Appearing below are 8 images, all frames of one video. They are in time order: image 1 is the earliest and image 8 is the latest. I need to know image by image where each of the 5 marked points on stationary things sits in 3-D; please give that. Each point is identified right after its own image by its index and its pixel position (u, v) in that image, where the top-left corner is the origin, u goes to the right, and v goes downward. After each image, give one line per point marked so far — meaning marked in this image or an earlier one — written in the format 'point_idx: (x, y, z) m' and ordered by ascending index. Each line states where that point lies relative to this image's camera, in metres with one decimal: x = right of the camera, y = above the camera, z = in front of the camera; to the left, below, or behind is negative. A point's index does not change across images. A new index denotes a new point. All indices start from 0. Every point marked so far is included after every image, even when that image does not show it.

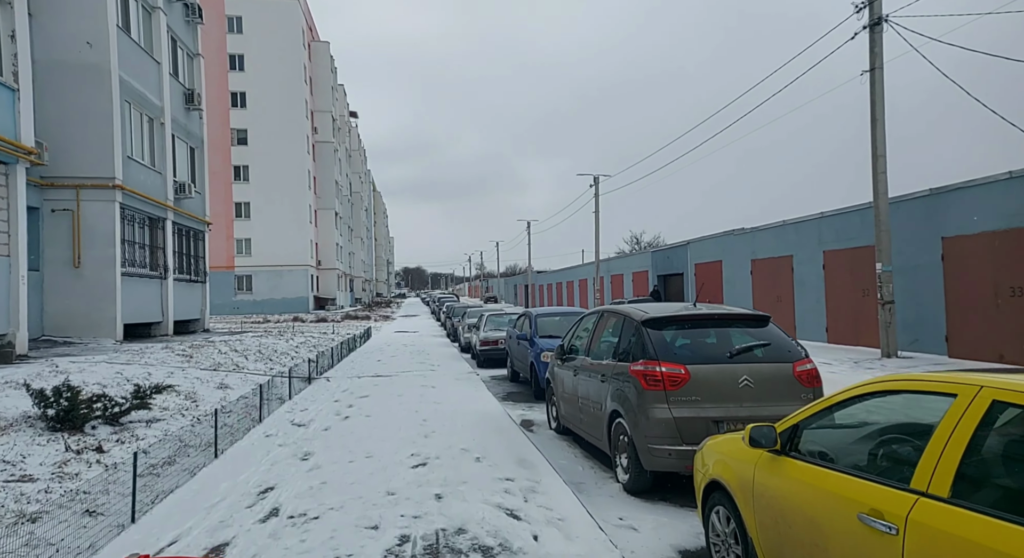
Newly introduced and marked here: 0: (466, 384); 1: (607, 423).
0: (-1.0, -2.3, +11.7) m
1: (+1.1, -1.7, +6.3) m
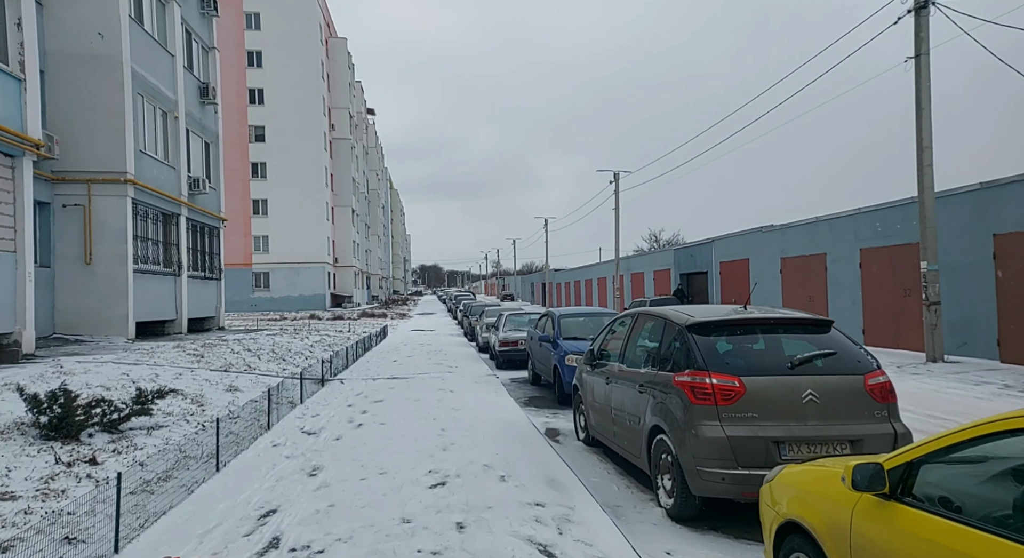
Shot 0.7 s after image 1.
0: (-0.6, -2.3, +11.1) m
1: (+1.4, -1.7, +5.7) m
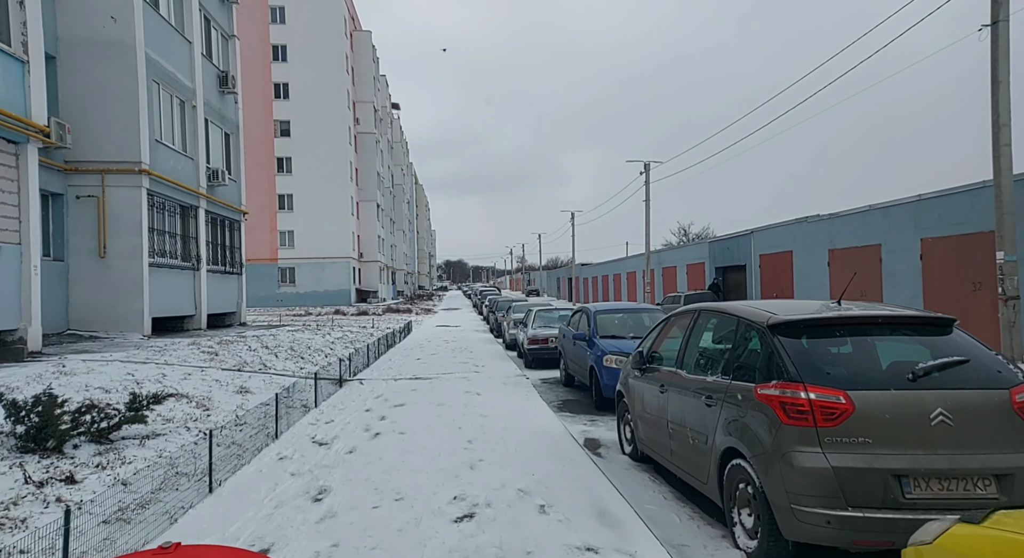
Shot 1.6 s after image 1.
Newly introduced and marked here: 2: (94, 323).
0: (0.0, -2.1, +10.2) m
1: (+1.8, -1.6, +4.7) m
2: (-10.7, -1.1, +13.6) m
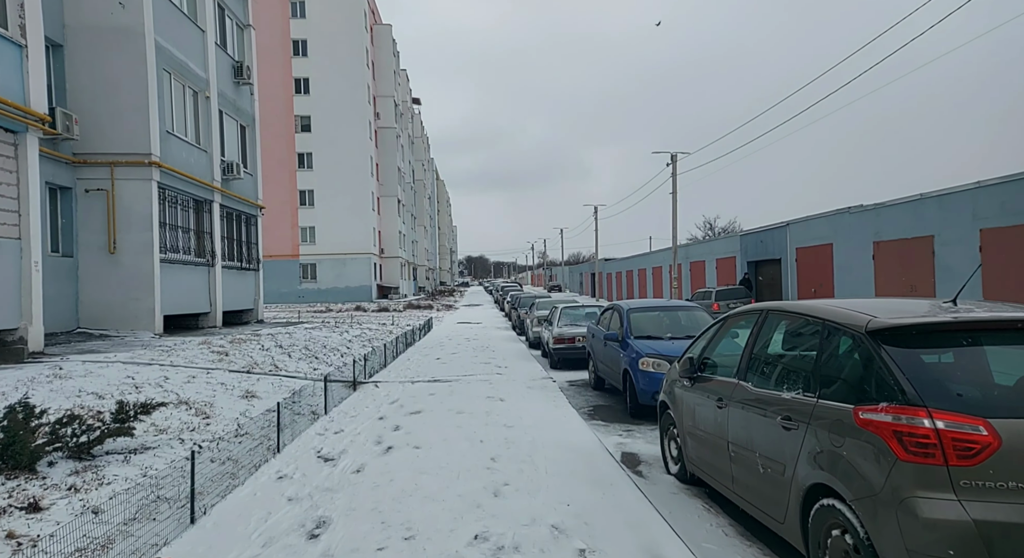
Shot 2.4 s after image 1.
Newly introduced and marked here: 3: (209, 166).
0: (+0.5, -2.0, +9.4) m
1: (+2.0, -1.6, +3.8) m
2: (-10.1, -1.0, +13.2) m
3: (-9.7, +3.6, +17.0) m
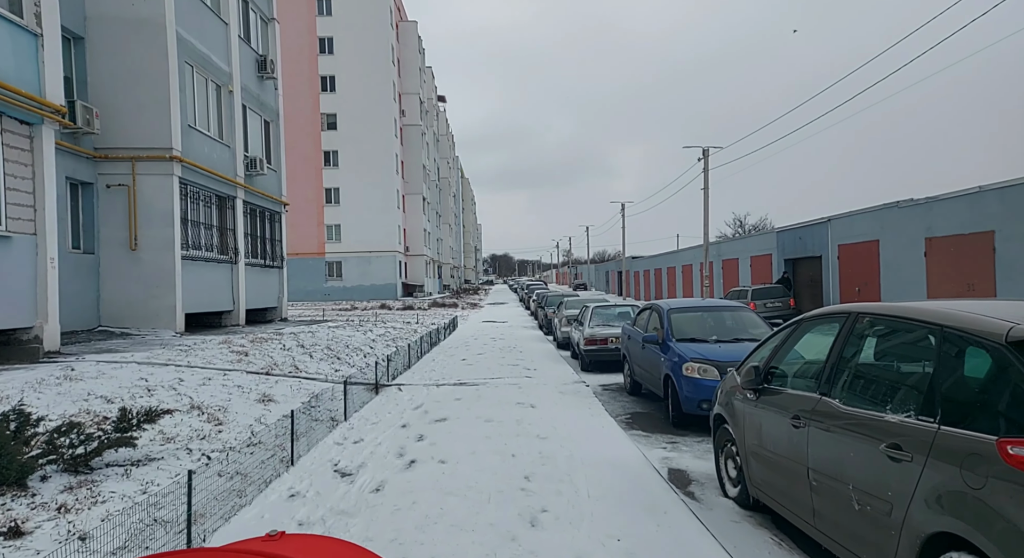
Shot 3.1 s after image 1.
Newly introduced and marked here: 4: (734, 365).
0: (+1.0, -2.0, +8.7) m
1: (+2.3, -1.5, +3.0) m
2: (-9.4, -1.0, +13.0) m
3: (-8.8, +3.7, +16.8) m
4: (+3.0, -1.2, +7.2) m
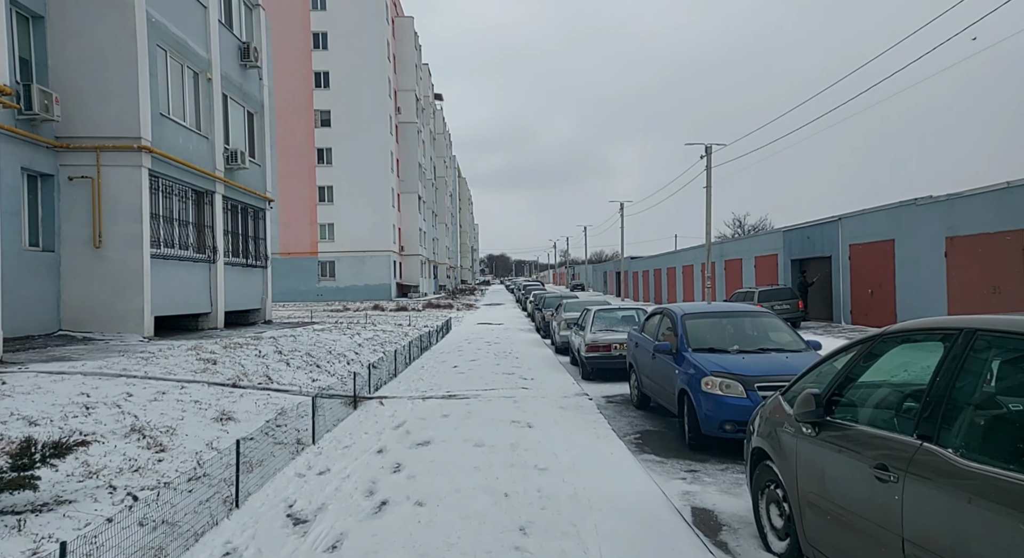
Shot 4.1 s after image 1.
0: (+0.9, -2.0, +7.7) m
1: (+2.3, -1.6, +2.1) m
2: (-9.5, -1.0, +12.0) m
3: (-8.9, +3.7, +15.8) m
4: (+2.9, -1.2, +6.2) m
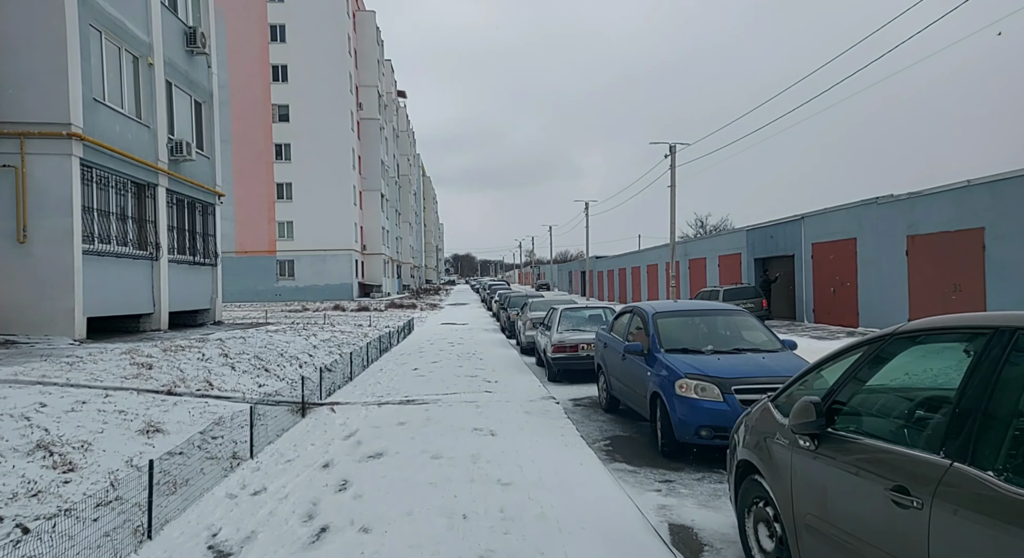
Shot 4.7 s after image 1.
0: (+0.4, -2.0, +7.3) m
1: (+2.1, -1.5, +1.7) m
2: (-10.3, -0.9, +10.8) m
3: (-9.9, +3.7, +14.7) m
4: (+2.5, -1.2, +5.9) m
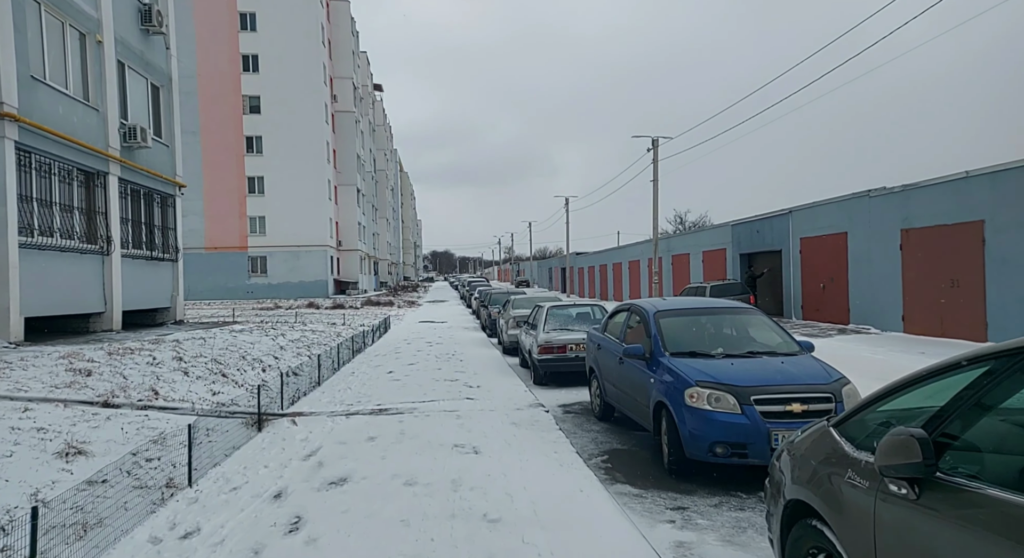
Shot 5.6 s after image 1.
0: (+0.3, -1.9, +6.5) m
1: (+2.2, -1.5, +1.0) m
2: (-10.6, -0.9, +9.6) m
3: (-10.4, +3.8, +13.4) m
4: (+2.4, -1.1, +5.2) m
